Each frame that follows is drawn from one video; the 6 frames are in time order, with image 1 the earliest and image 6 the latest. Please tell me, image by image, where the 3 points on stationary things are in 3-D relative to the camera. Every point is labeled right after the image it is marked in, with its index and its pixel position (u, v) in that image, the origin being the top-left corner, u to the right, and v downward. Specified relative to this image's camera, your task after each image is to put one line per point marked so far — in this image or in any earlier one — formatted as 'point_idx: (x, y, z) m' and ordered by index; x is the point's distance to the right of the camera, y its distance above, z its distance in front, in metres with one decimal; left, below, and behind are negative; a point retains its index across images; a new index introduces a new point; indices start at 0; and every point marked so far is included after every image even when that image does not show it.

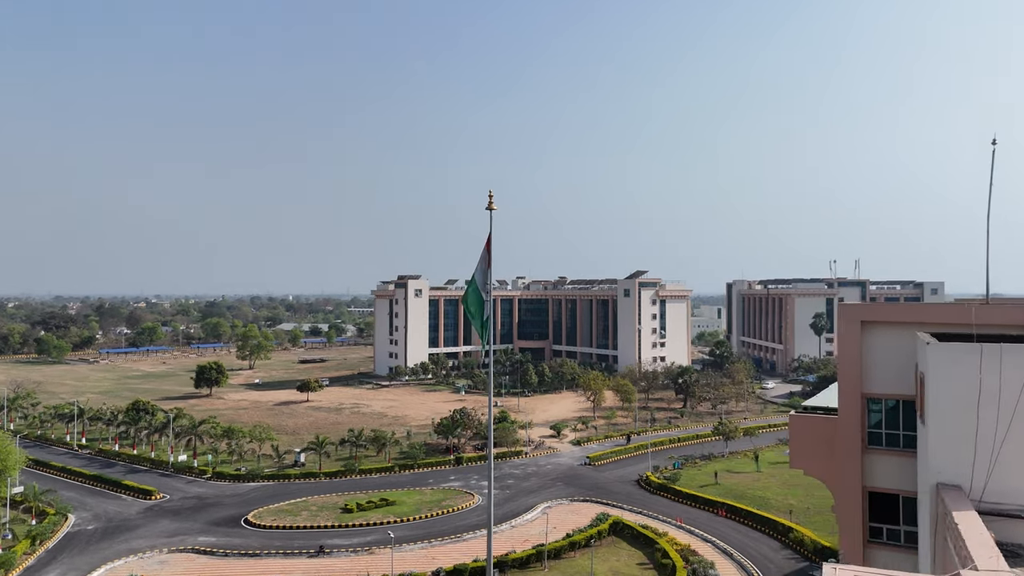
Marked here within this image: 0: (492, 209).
0: (-0.5, +2.0, +15.3) m
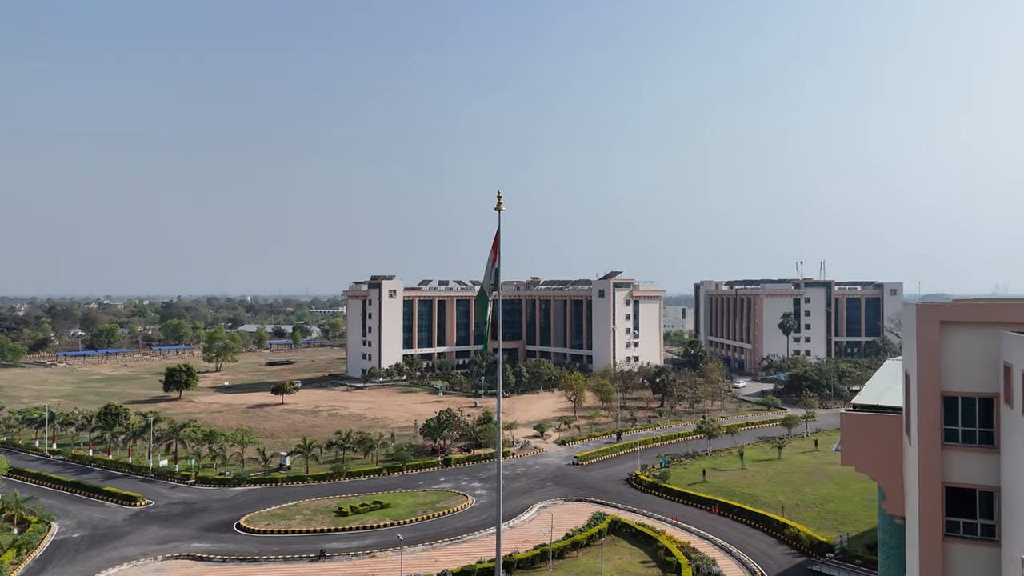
0: (-0.3, +1.9, +15.3) m
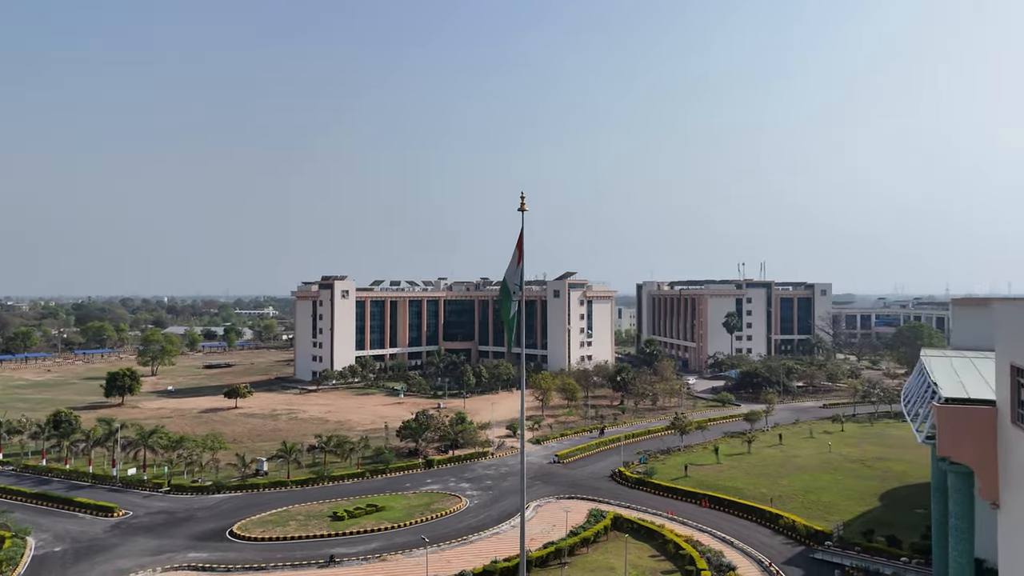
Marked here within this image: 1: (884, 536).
0: (+0.3, +1.9, +15.3) m
1: (+10.7, -7.1, +17.9) m
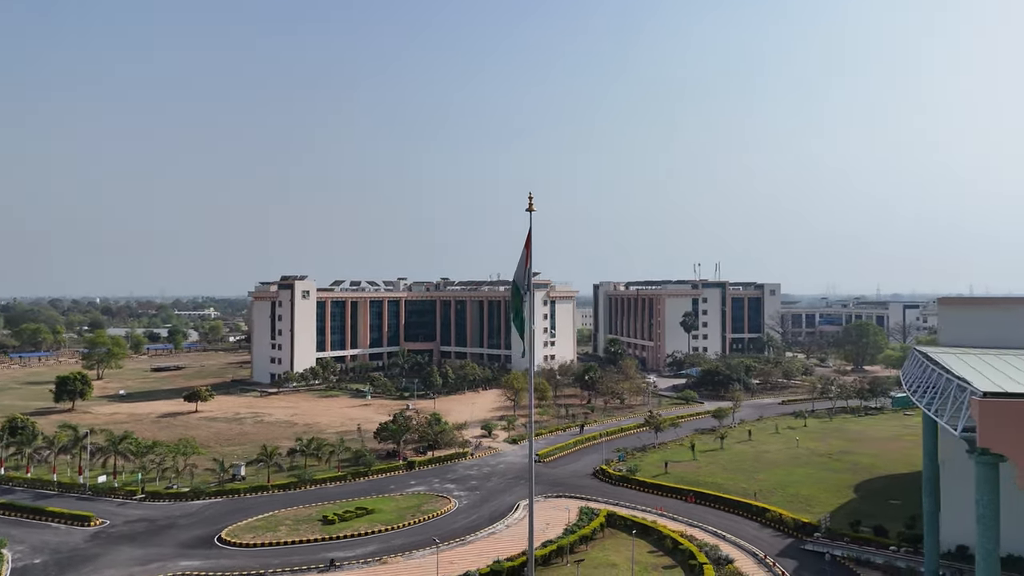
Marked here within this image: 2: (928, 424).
0: (+0.5, +1.9, +15.5) m
1: (+10.8, -7.2, +18.7) m
2: (+9.8, -3.2, +14.7) m
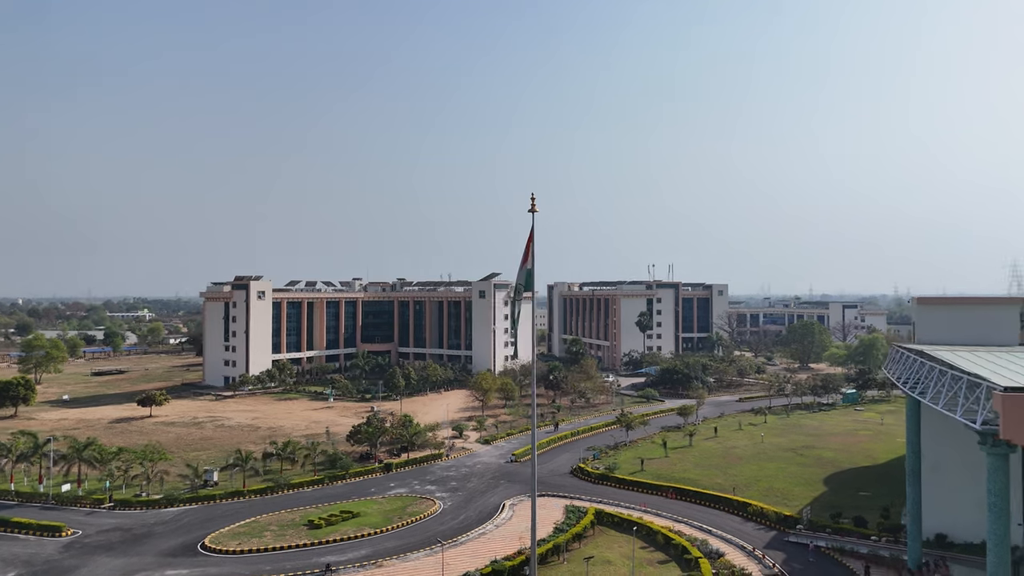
0: (+0.5, +1.9, +15.7) m
1: (+10.6, -7.2, +19.6) m
2: (+9.9, -3.2, +15.5) m
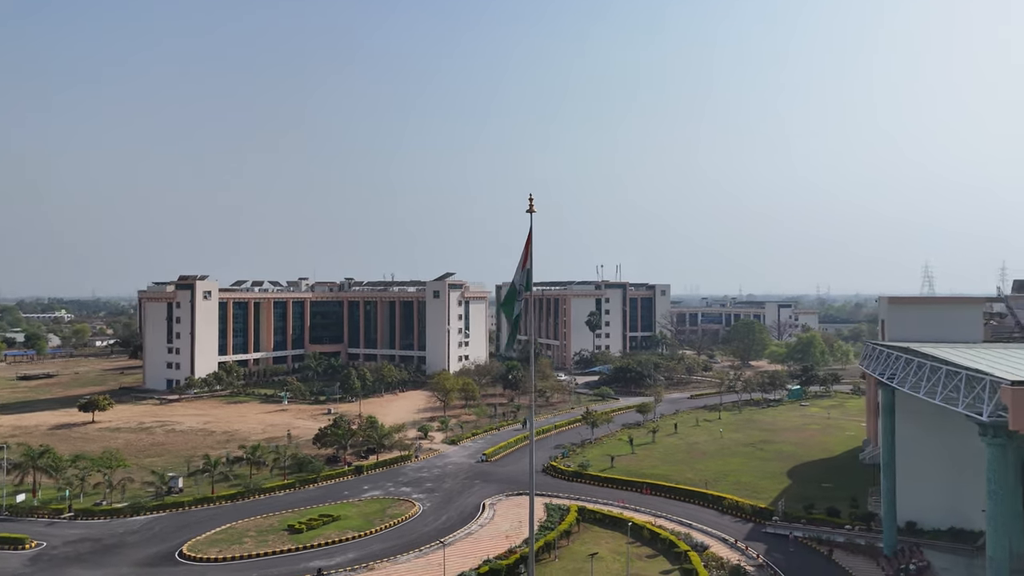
0: (+0.5, +1.8, +16.0) m
1: (+10.1, -7.3, +20.7) m
2: (+9.8, -3.3, +16.6) m
